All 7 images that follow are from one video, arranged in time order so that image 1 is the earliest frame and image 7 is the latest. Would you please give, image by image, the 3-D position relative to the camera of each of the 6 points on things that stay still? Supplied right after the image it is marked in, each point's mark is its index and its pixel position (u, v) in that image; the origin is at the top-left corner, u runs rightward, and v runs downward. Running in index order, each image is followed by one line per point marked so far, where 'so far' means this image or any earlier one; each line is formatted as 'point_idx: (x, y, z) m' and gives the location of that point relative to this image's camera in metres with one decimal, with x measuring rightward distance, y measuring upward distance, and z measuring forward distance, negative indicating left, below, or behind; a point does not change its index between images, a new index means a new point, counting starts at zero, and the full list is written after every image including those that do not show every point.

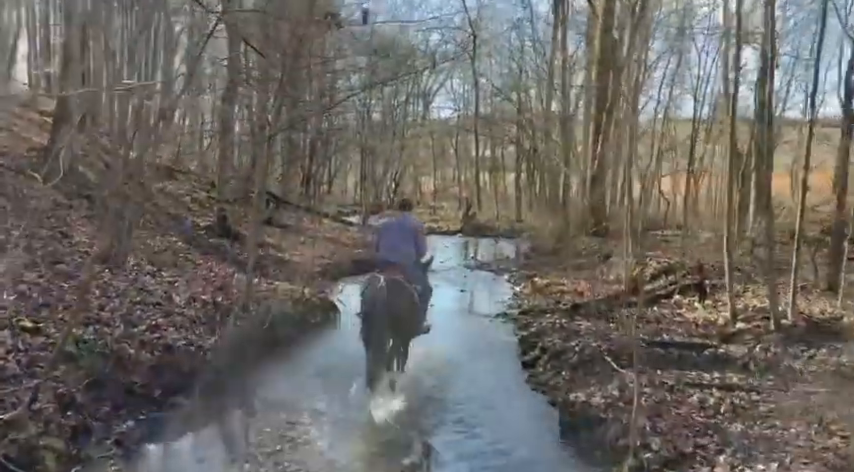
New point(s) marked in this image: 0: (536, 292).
0: (+2.6, -1.3, +16.3) m
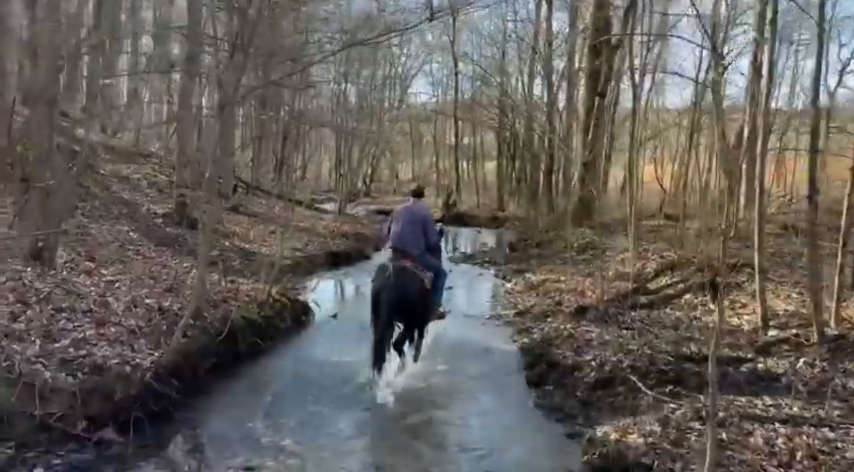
0: (+2.2, -1.1, +14.8) m
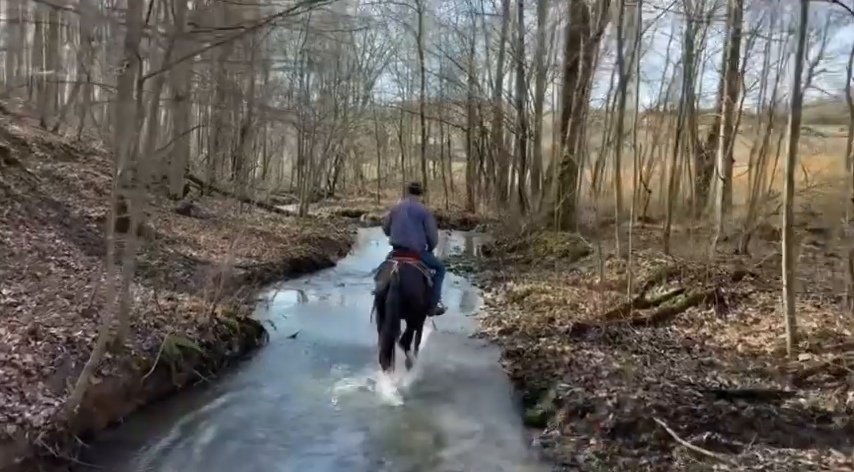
0: (+1.7, -1.2, +13.3) m
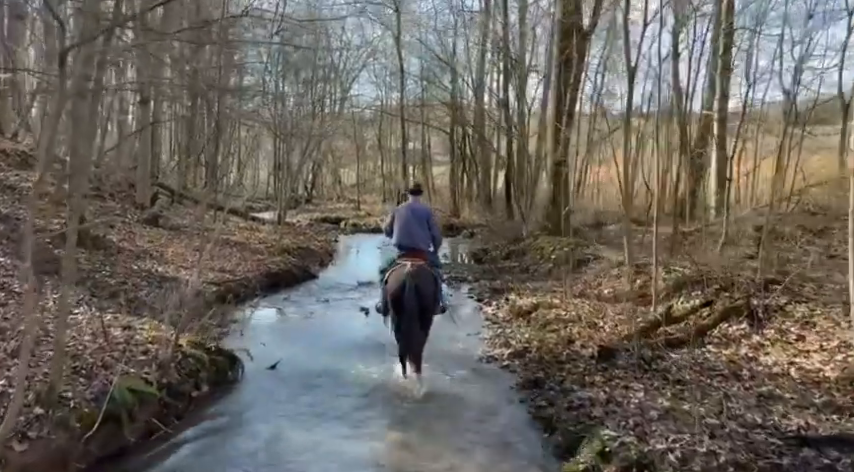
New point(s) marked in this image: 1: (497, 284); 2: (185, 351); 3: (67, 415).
0: (+1.6, -1.4, +12.0) m
1: (+1.6, -1.1, +16.0) m
2: (-2.8, -1.3, +8.1) m
3: (-3.0, -1.5, +5.8) m
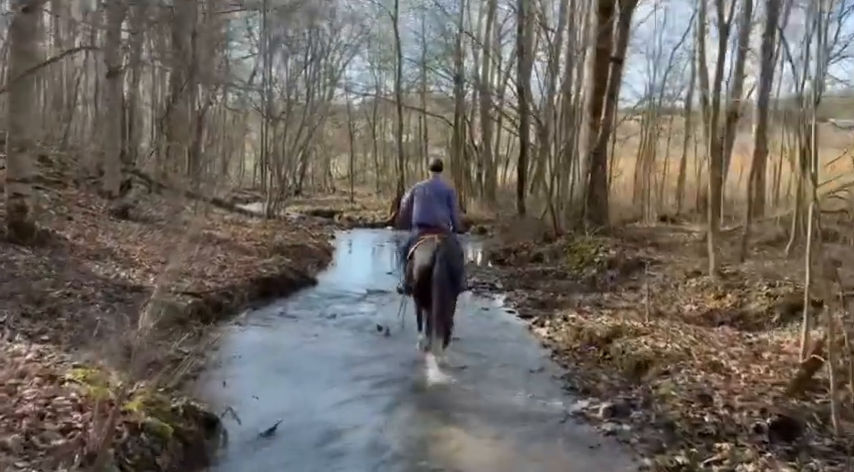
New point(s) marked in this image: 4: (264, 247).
0: (+2.2, -1.4, +9.1) m
1: (+2.1, -1.1, +13.1) m
2: (-2.1, -1.4, +5.1) m
3: (-2.3, -1.5, +2.8) m
4: (-3.8, -0.3, +16.5) m
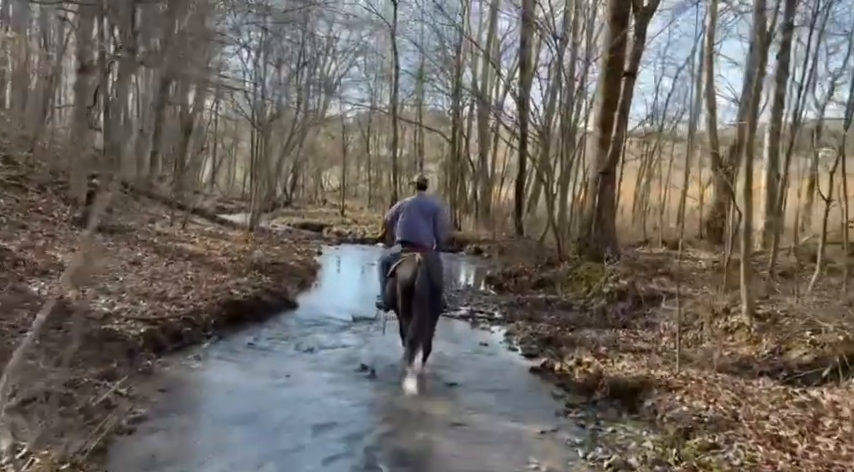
0: (+2.1, -1.8, +7.7) m
1: (+1.9, -1.6, +11.7) m
2: (-2.2, -1.5, +3.6) m
3: (-2.3, -1.6, +1.4) m
4: (-4.0, -0.6, +15.0) m
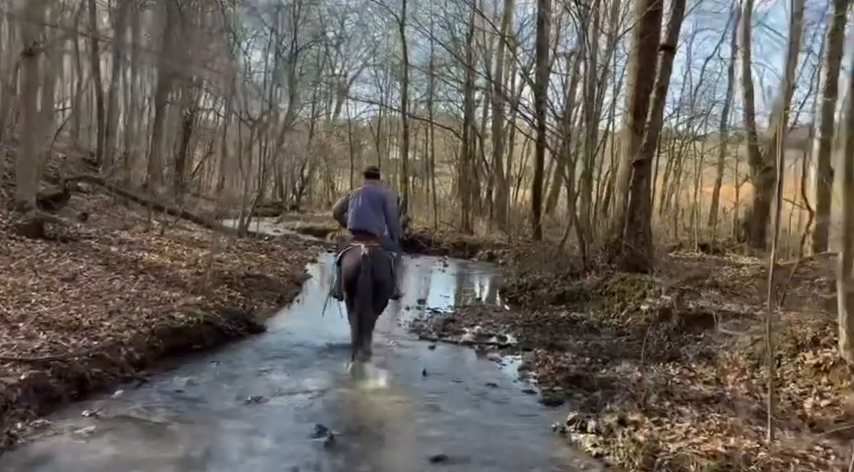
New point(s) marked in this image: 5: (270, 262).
0: (+1.9, -1.8, +5.1) m
1: (+1.9, -1.6, +9.1) m
2: (-2.5, -1.6, +1.2) m
3: (-2.7, -1.7, -1.1) m
4: (-4.0, -0.8, +12.6) m
5: (-3.9, -0.6, +17.5) m
